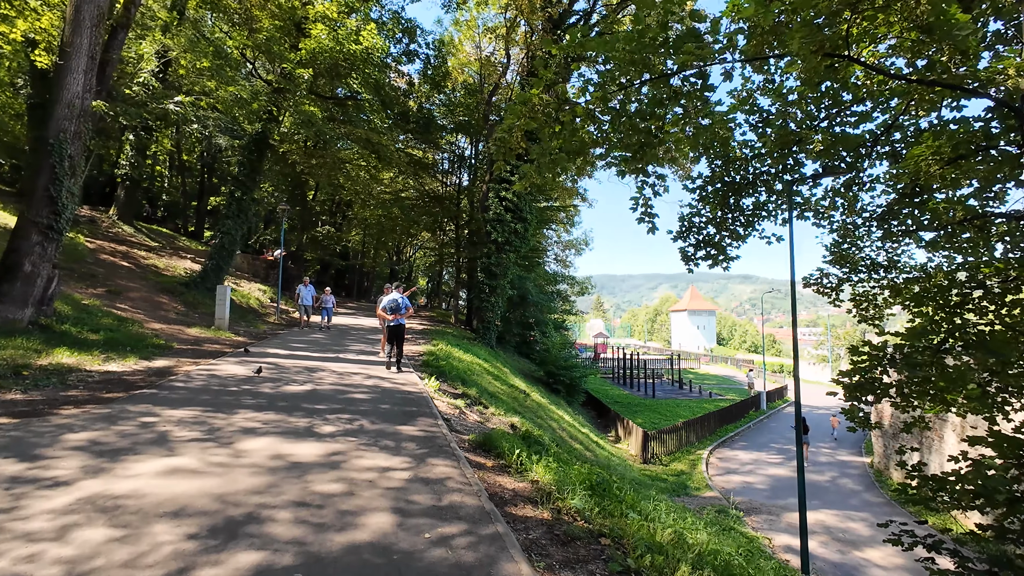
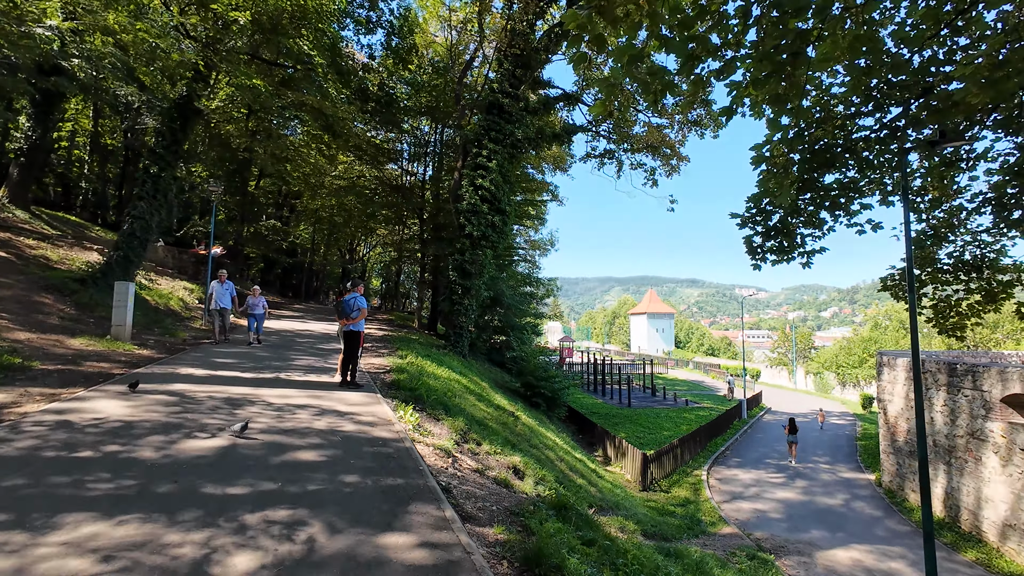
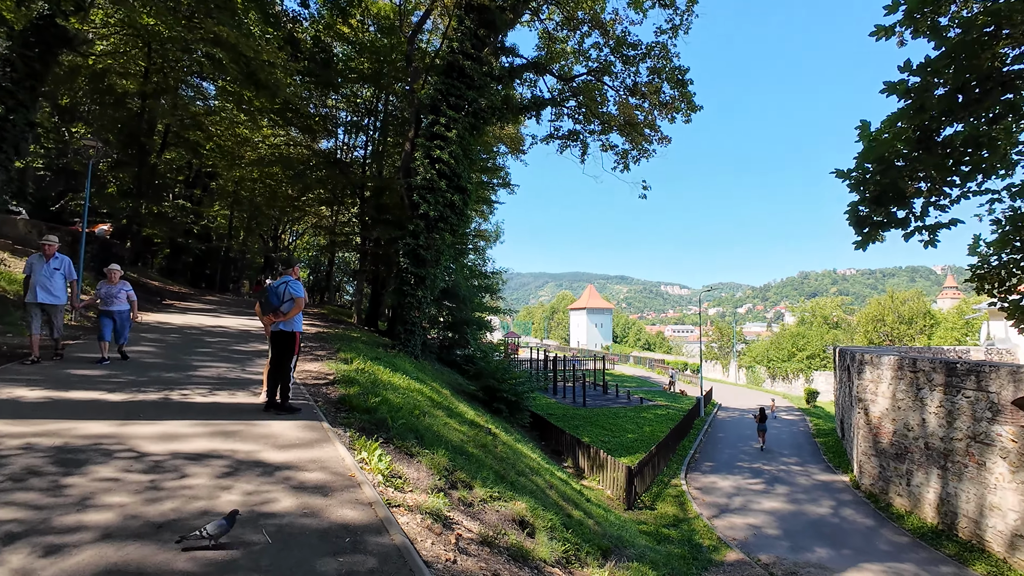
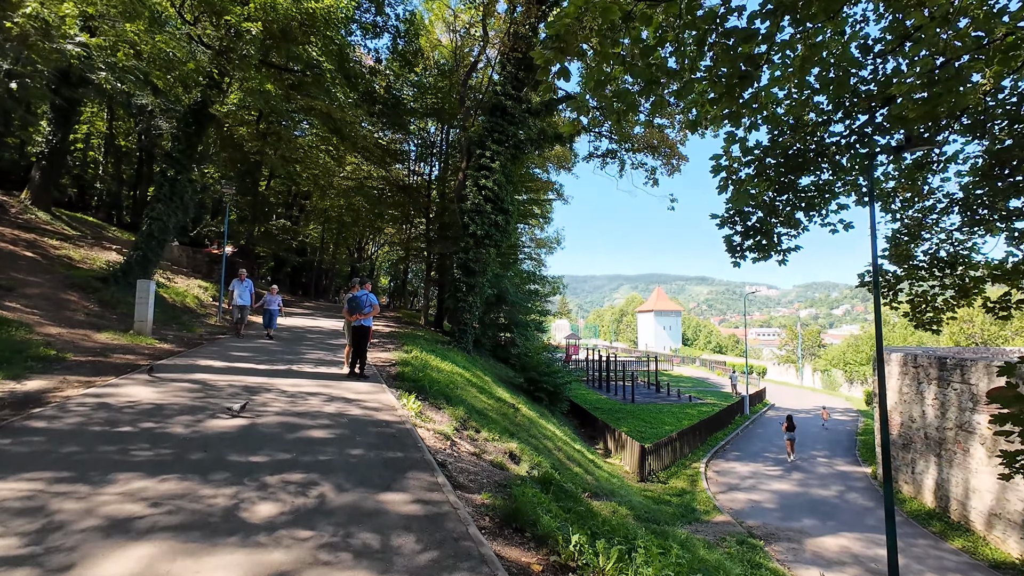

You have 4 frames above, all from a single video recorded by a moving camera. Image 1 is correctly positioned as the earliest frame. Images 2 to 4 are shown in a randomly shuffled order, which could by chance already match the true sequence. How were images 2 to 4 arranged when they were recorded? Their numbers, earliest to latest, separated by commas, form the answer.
4, 2, 3
